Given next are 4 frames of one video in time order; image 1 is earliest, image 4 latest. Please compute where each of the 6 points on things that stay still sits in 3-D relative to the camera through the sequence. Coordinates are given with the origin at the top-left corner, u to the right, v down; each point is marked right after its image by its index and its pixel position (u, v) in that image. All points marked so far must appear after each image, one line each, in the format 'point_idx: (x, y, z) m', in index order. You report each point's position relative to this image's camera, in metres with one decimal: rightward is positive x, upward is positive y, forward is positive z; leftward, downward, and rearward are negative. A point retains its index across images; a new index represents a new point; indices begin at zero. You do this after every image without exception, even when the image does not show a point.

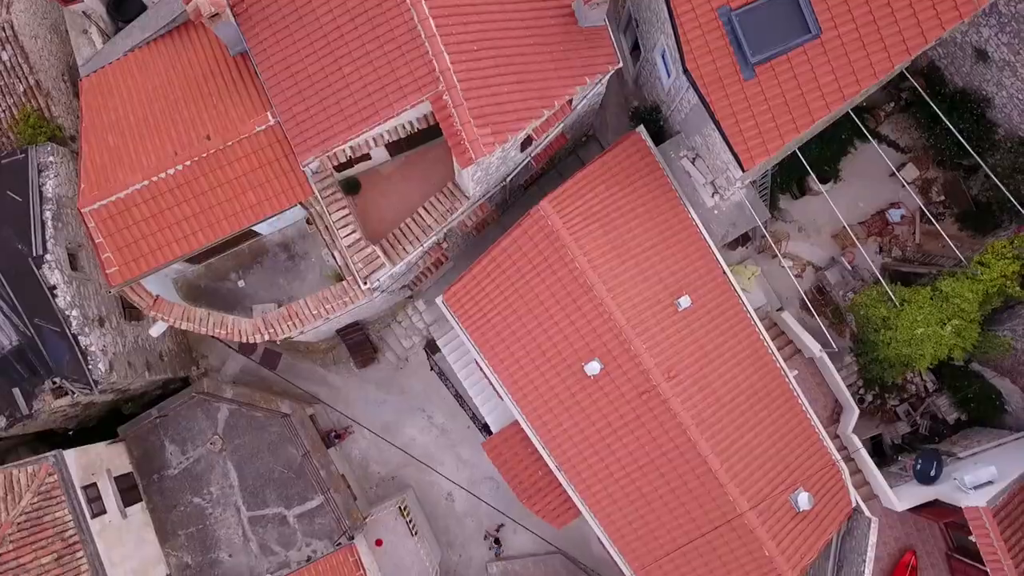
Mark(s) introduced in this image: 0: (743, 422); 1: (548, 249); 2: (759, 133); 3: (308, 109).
0: (+5.5, -3.1, +19.2) m
1: (+0.8, +0.9, +19.0) m
2: (+5.2, +3.2, +17.2) m
3: (-4.3, +3.7, +17.4) m
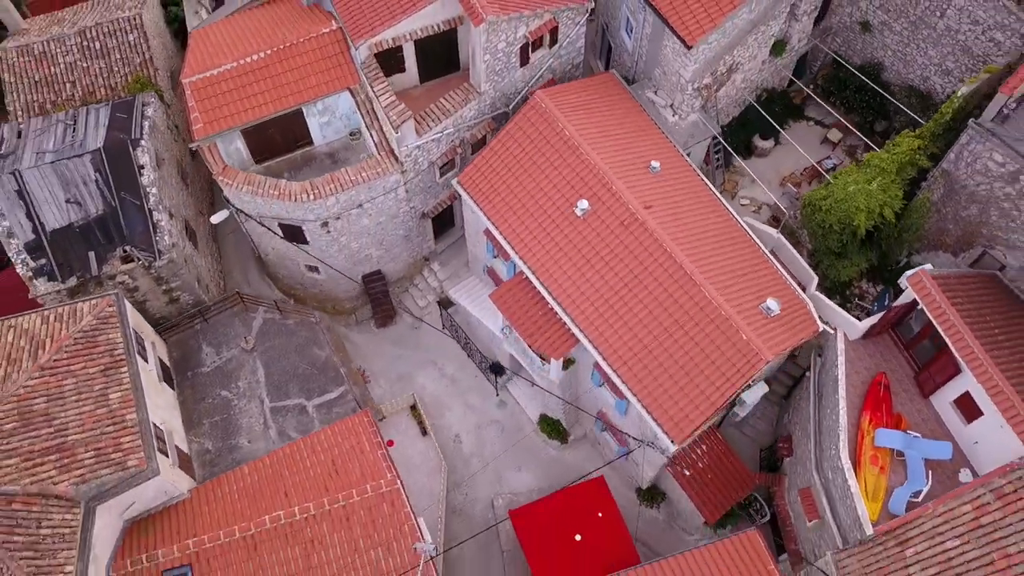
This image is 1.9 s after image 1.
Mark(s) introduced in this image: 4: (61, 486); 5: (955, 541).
0: (+5.6, +1.1, +22.5) m
1: (+0.9, +4.8, +24.0) m
2: (+5.2, +7.6, +23.2) m
3: (-4.3, +8.0, +23.6) m
4: (-10.8, -4.7, +19.5) m
5: (+10.3, -5.9, +18.9) m
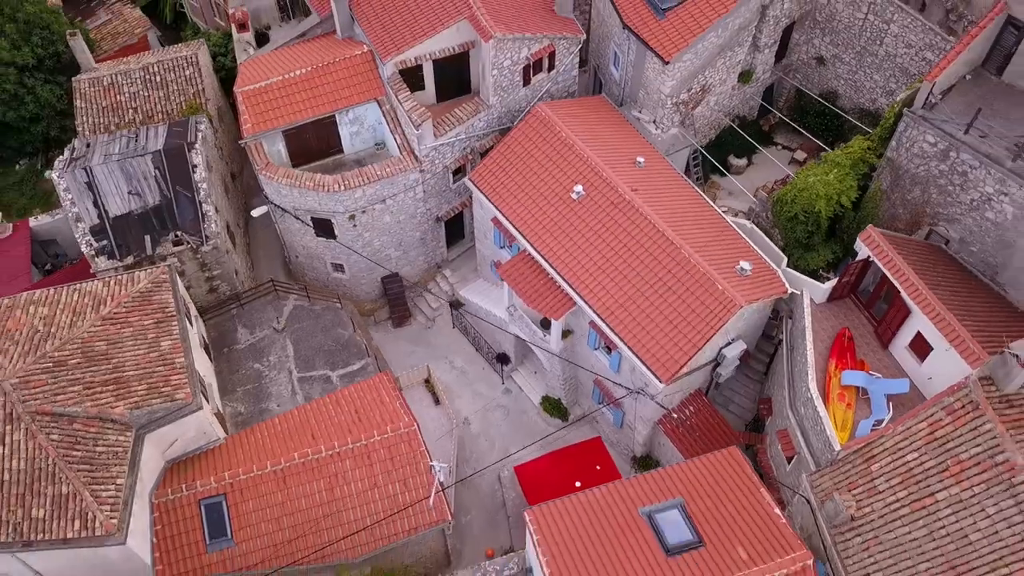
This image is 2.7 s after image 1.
0: (+5.7, +2.0, +25.8) m
1: (+1.0, +5.4, +27.9) m
2: (+5.4, +8.4, +27.5) m
3: (-4.2, +8.6, +28.0) m
4: (-10.6, -3.3, +21.9) m
5: (+10.5, -4.3, +21.2) m
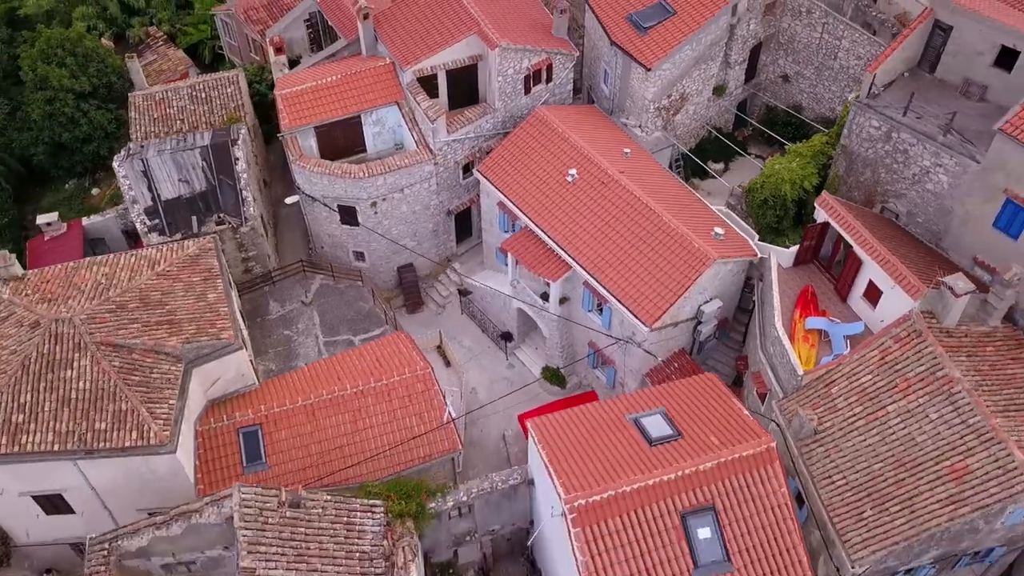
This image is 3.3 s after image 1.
0: (+5.8, +3.1, +29.5) m
1: (+1.2, +6.3, +31.9) m
2: (+5.5, +9.3, +31.9) m
3: (-4.1, +9.5, +32.4) m
4: (-10.5, -1.7, +25.1) m
5: (+10.6, -2.6, +24.2) m
